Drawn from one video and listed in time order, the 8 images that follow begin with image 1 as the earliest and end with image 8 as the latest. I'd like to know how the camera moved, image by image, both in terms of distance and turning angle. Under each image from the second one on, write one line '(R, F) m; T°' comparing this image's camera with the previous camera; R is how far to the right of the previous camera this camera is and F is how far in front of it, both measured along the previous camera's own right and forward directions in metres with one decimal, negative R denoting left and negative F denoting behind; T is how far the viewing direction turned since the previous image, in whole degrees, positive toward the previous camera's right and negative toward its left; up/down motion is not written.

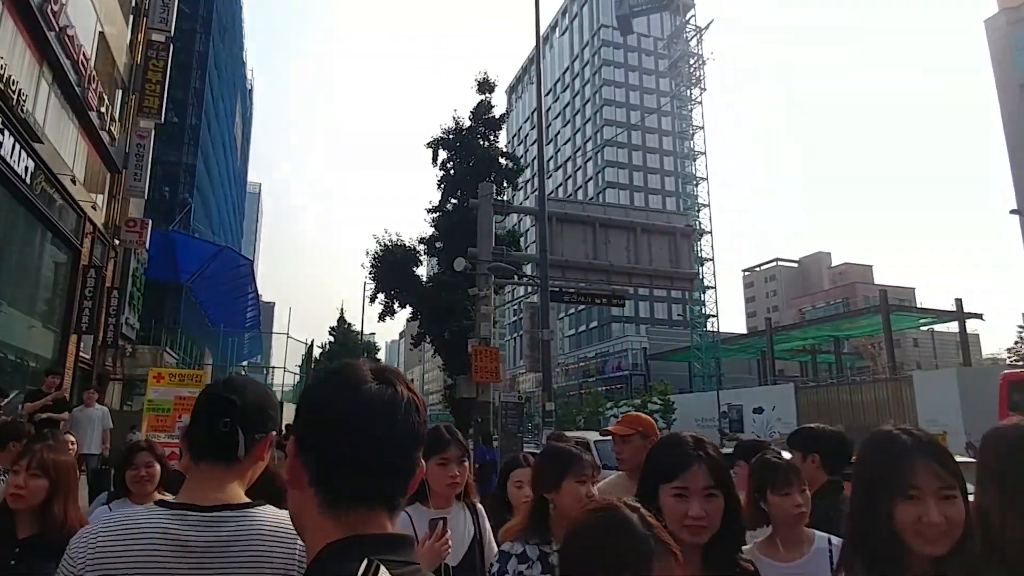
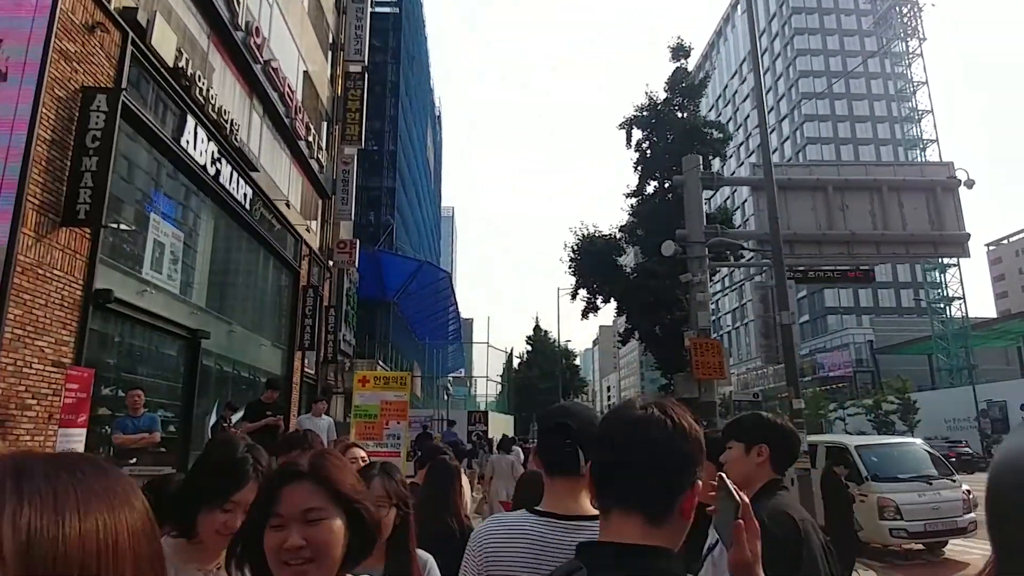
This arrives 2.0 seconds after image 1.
(-0.5, +1.2) m; -16°
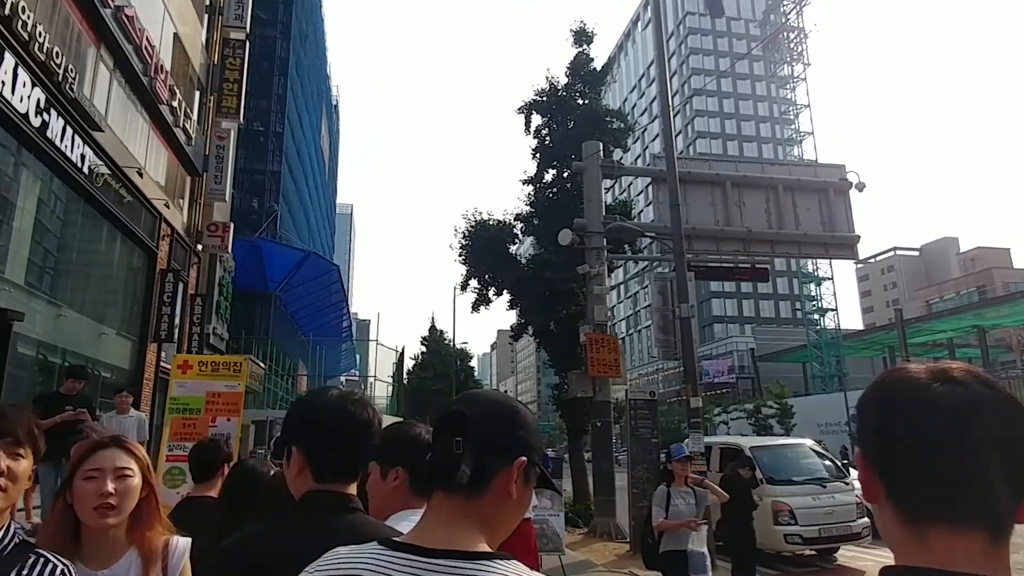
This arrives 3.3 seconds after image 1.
(+0.3, +1.0) m; +9°
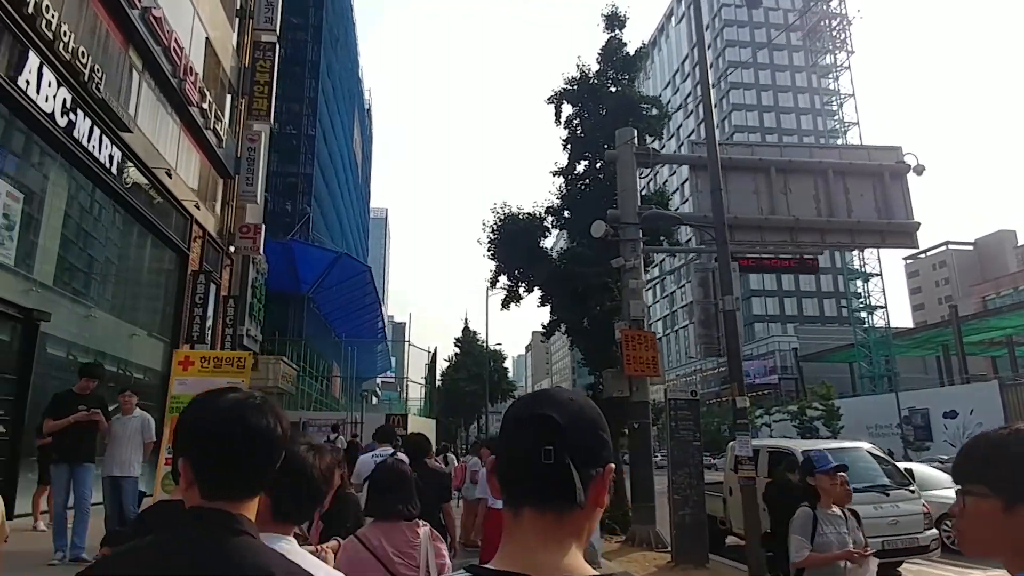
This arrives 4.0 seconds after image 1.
(+0.1, +0.5) m; -3°
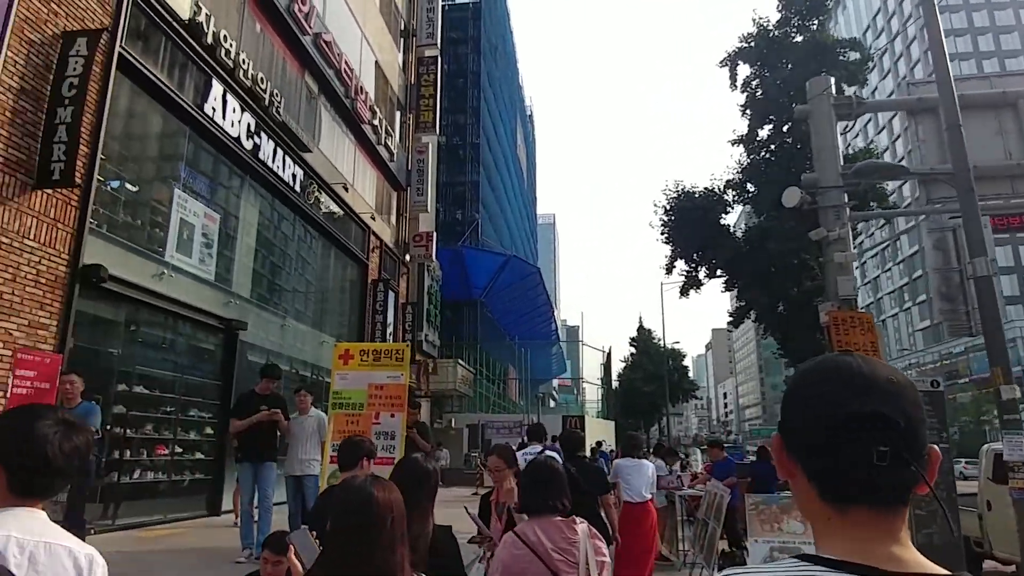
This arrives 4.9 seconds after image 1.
(-0.1, +0.7) m; -15°
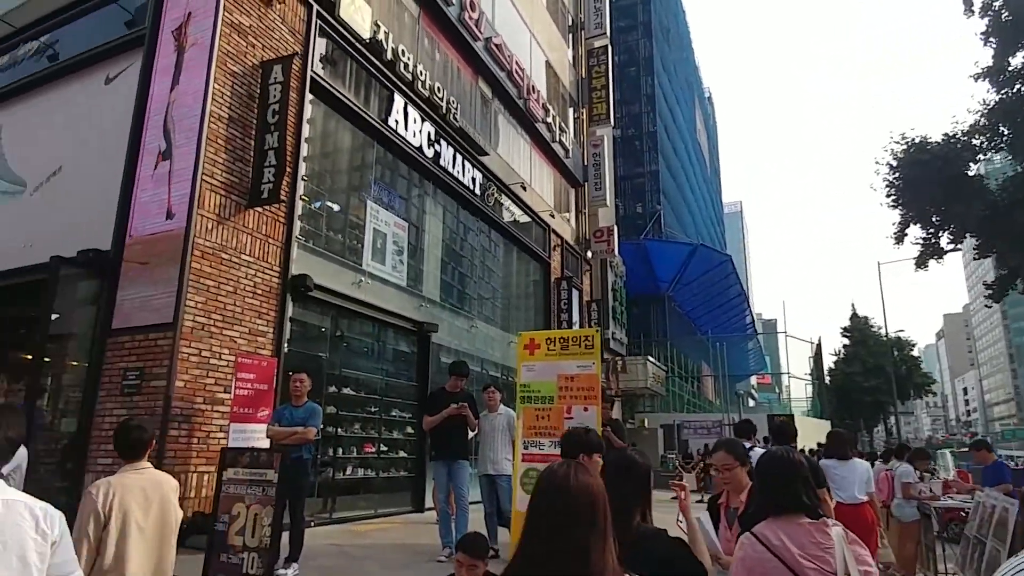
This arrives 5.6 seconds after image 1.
(-0.1, +0.5) m; -16°
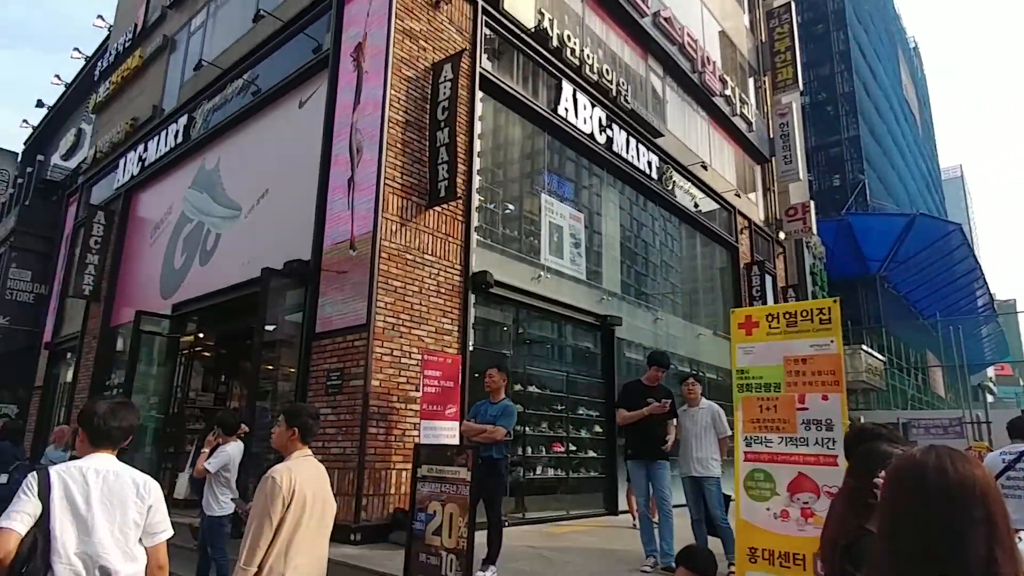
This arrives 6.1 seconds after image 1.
(-0.2, +0.5) m; -15°
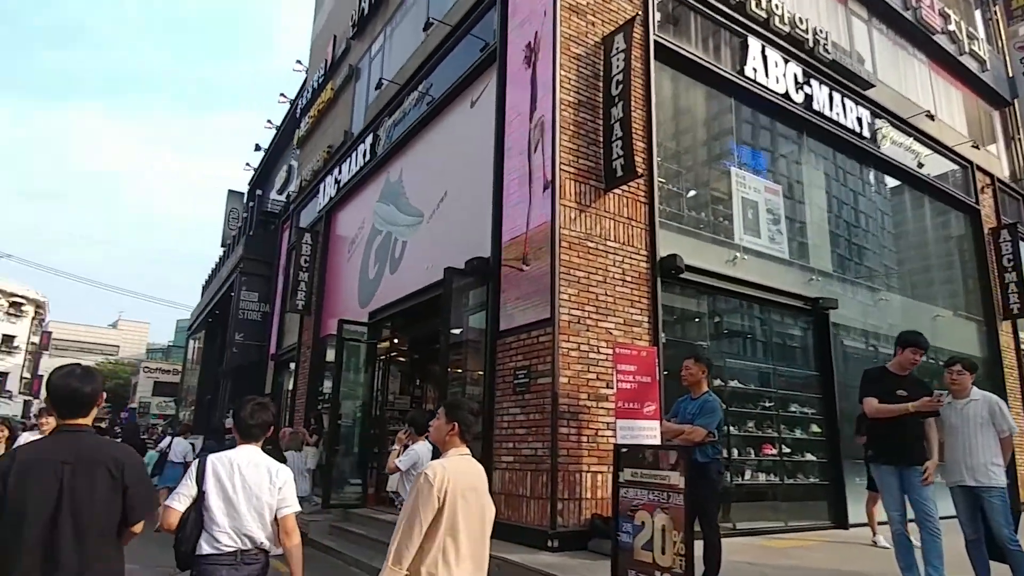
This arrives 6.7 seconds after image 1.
(-0.1, +0.6) m; -15°
